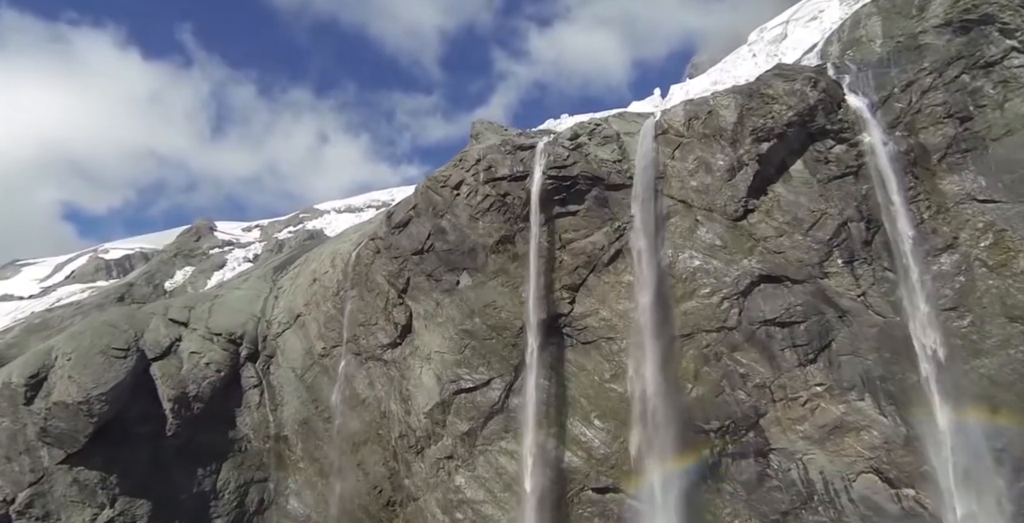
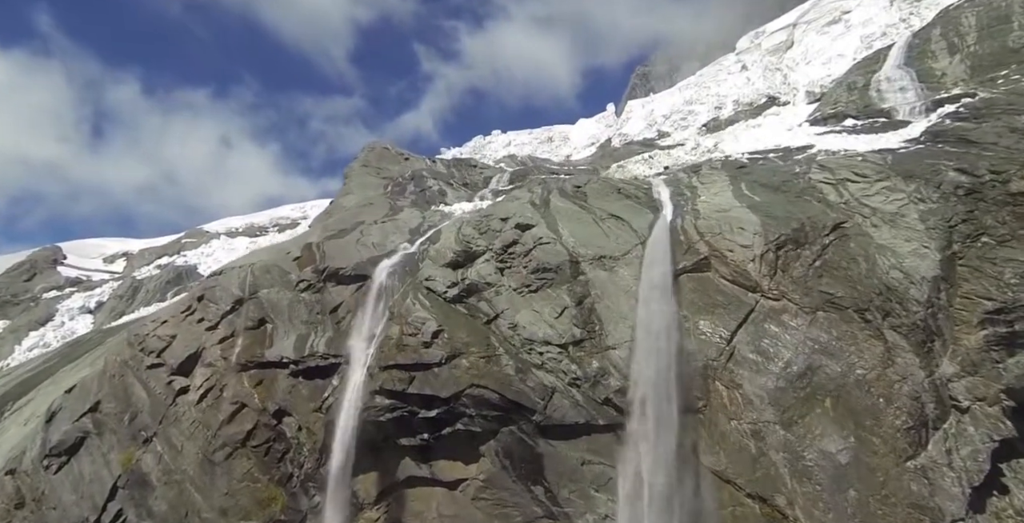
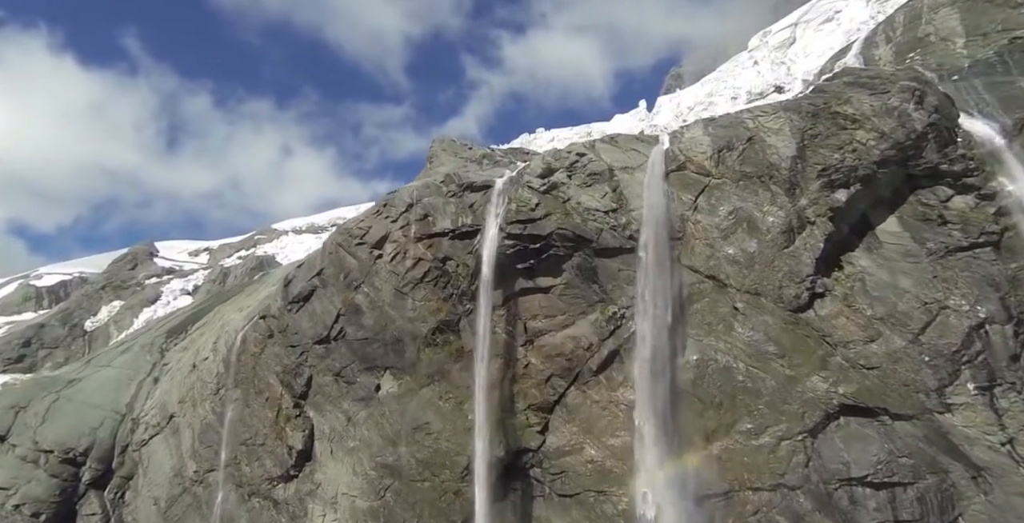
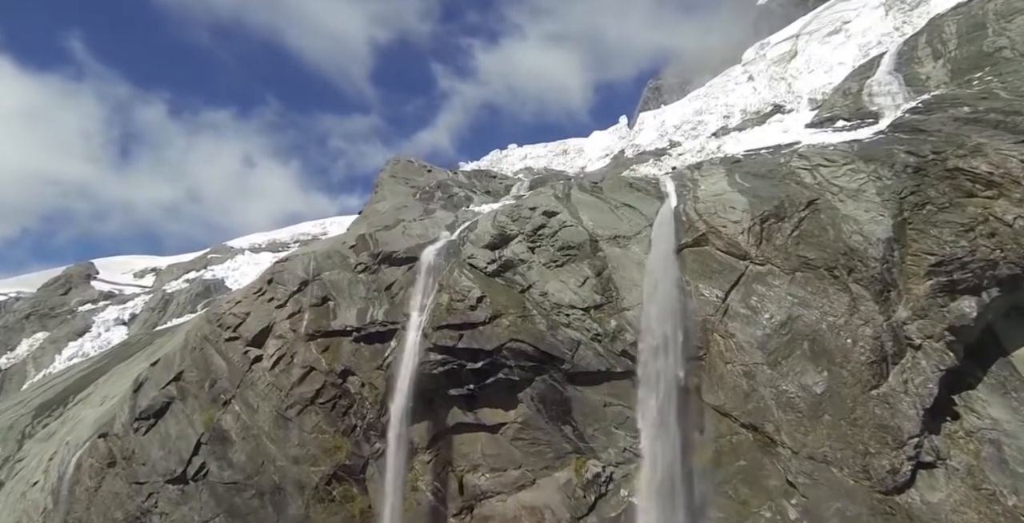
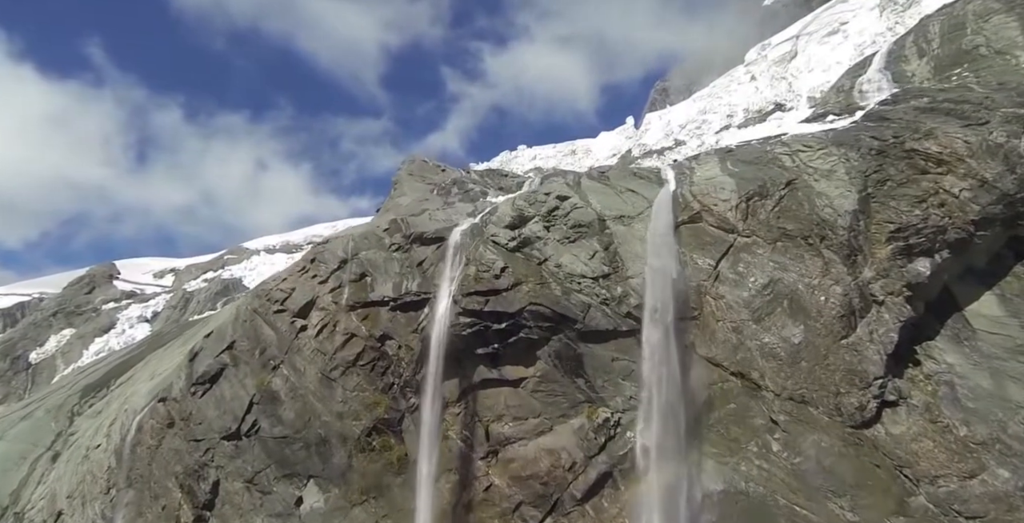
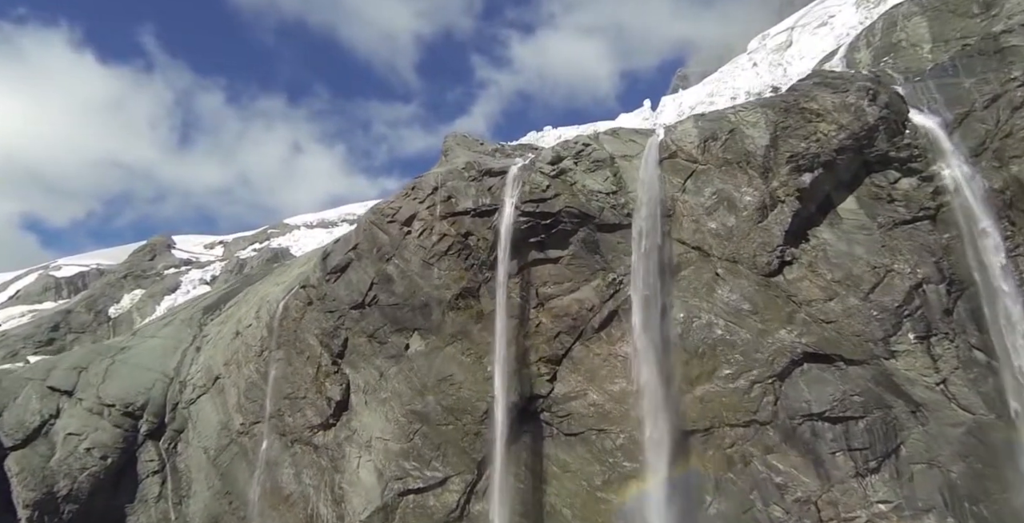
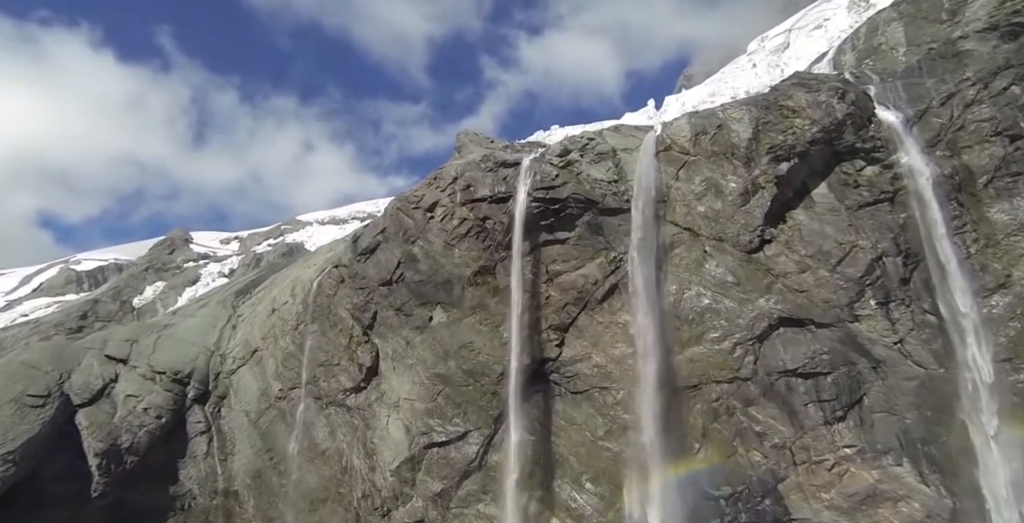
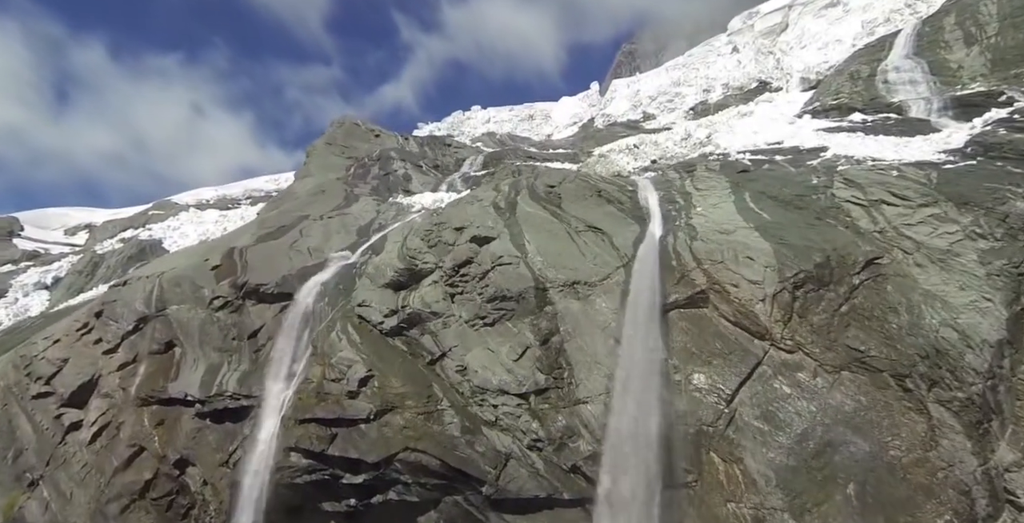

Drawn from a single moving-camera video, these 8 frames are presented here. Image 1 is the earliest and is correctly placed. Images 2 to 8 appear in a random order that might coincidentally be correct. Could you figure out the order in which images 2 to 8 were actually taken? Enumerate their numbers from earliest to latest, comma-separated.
7, 6, 3, 5, 4, 2, 8
